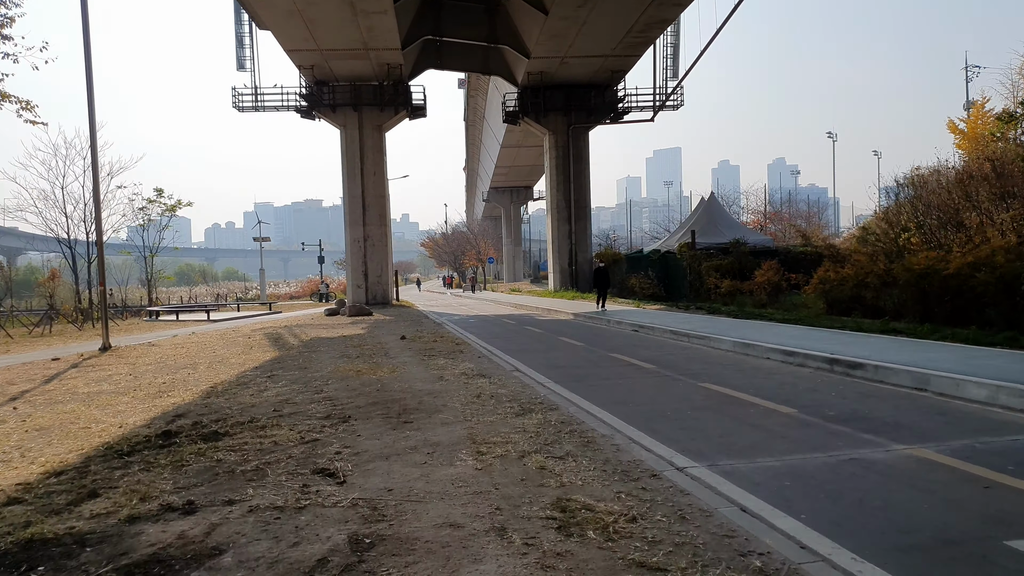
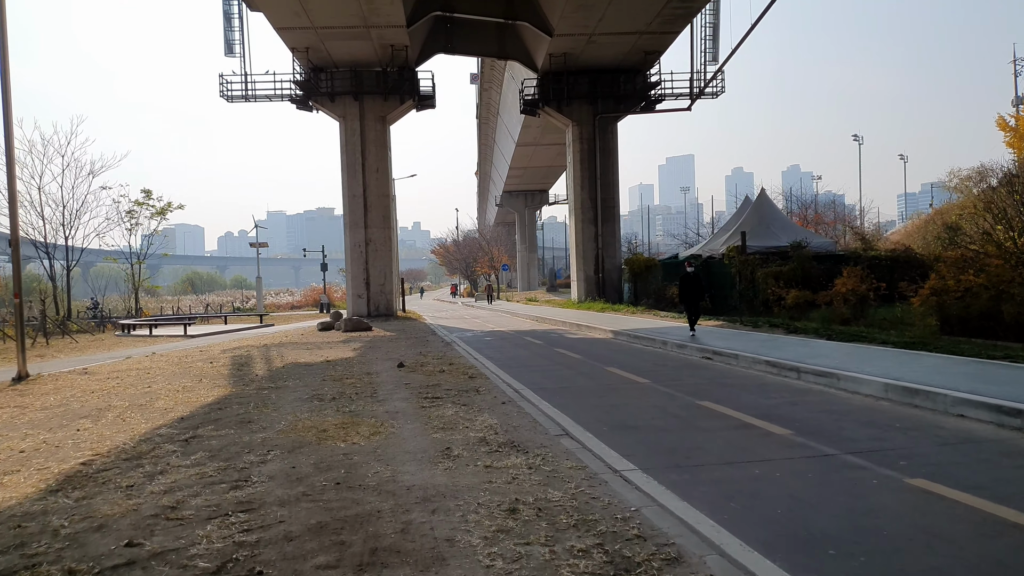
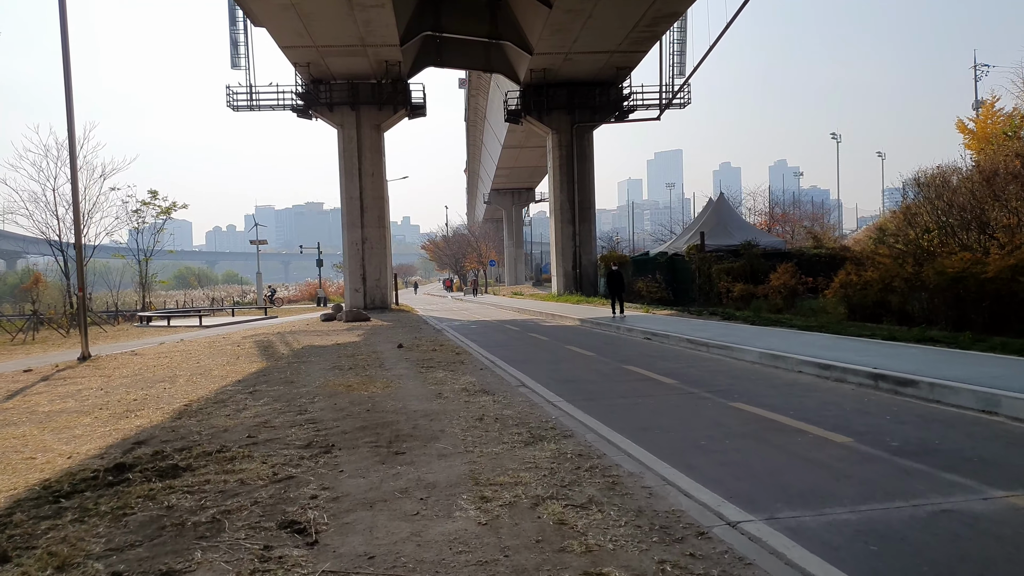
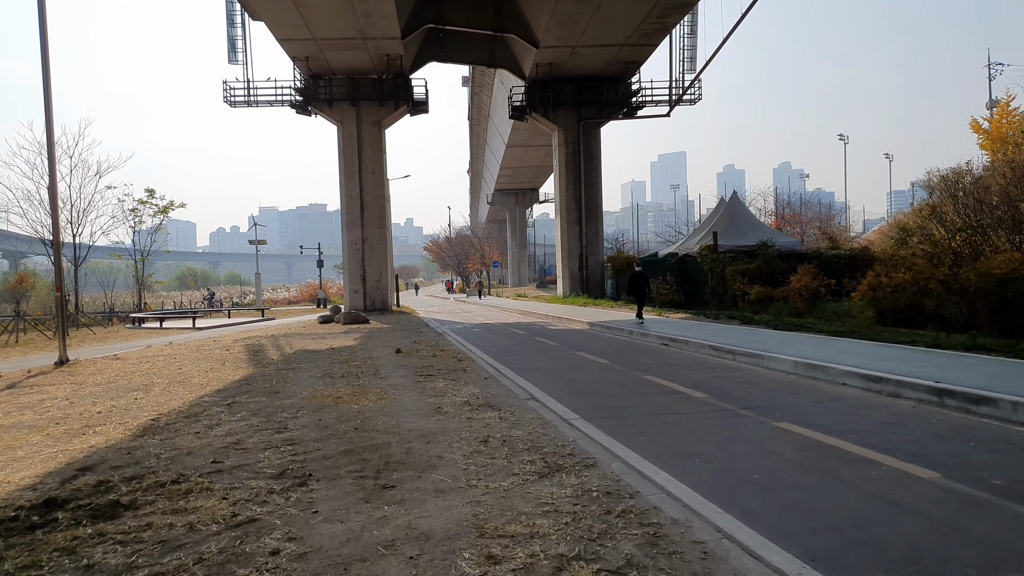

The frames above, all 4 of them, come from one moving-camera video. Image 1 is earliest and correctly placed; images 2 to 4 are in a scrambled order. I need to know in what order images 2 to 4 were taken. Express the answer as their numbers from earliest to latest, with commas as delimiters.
3, 4, 2
